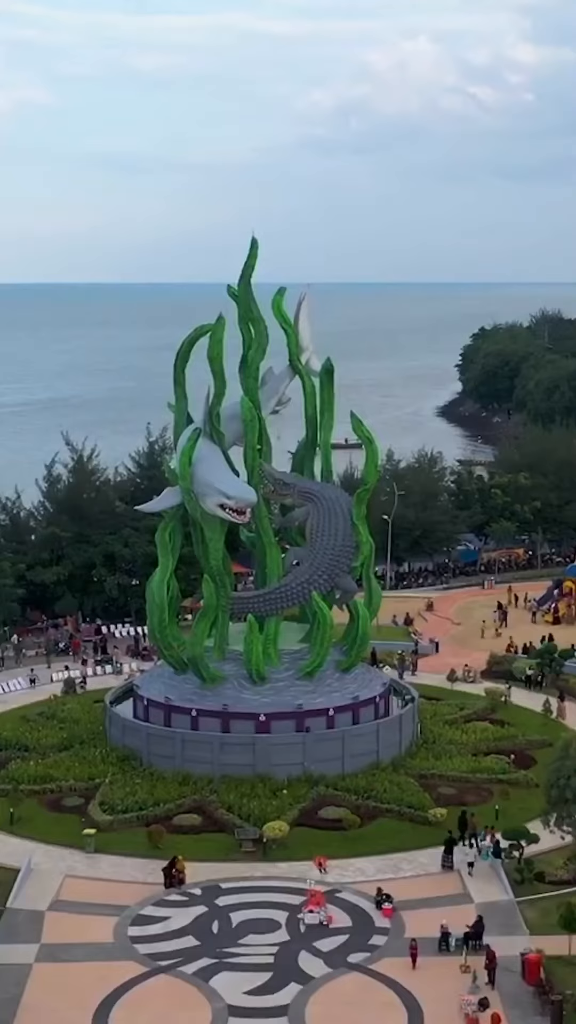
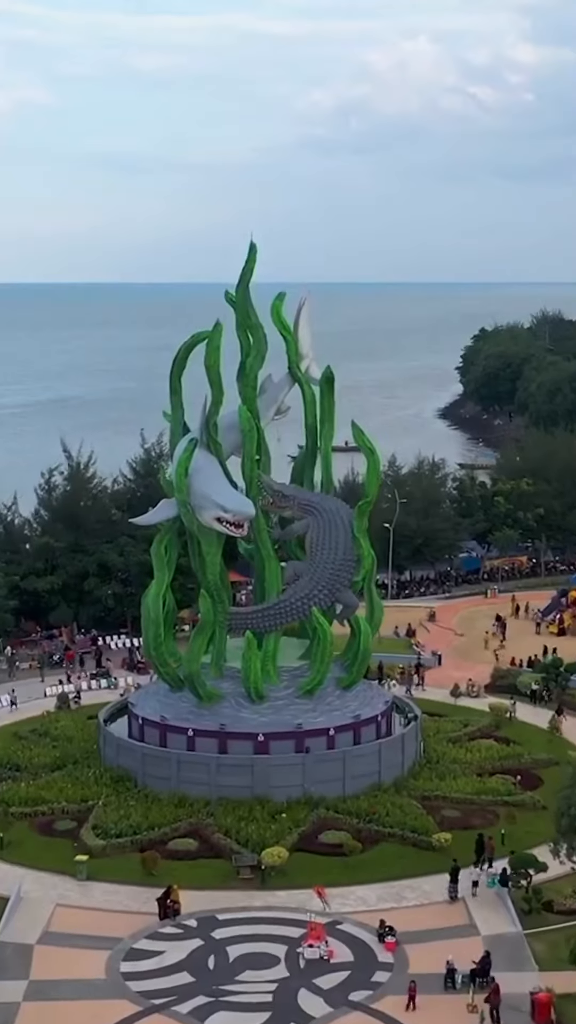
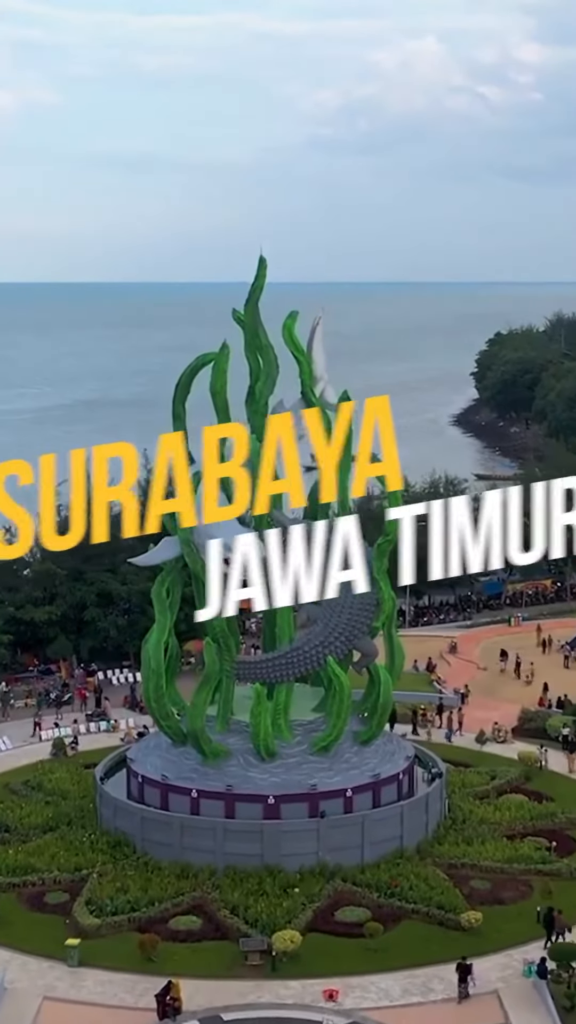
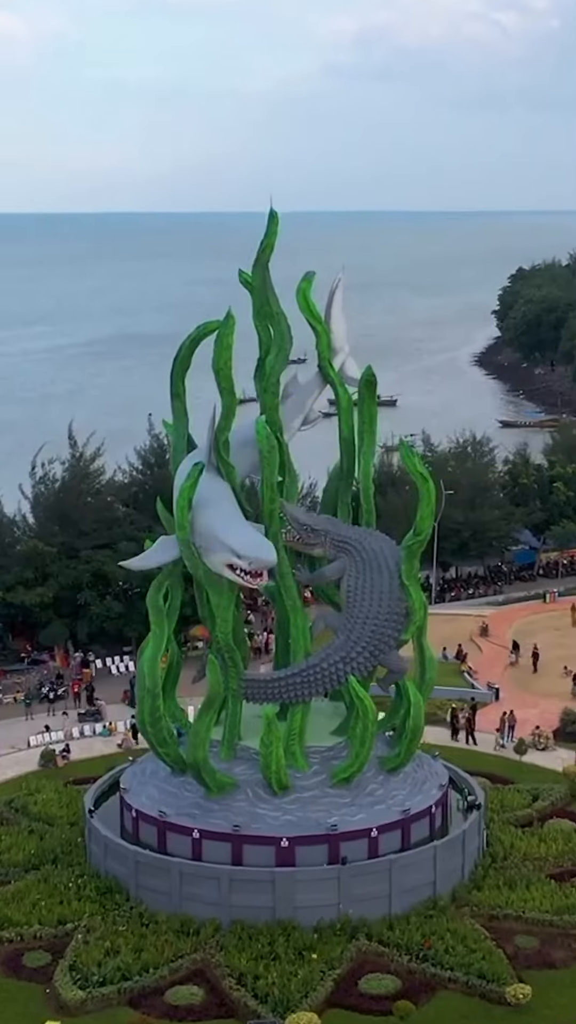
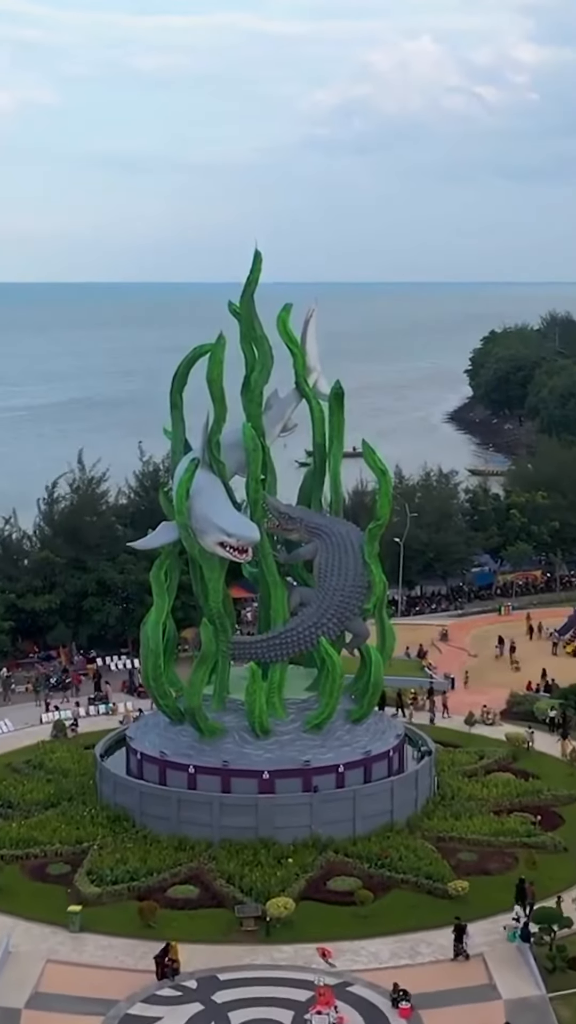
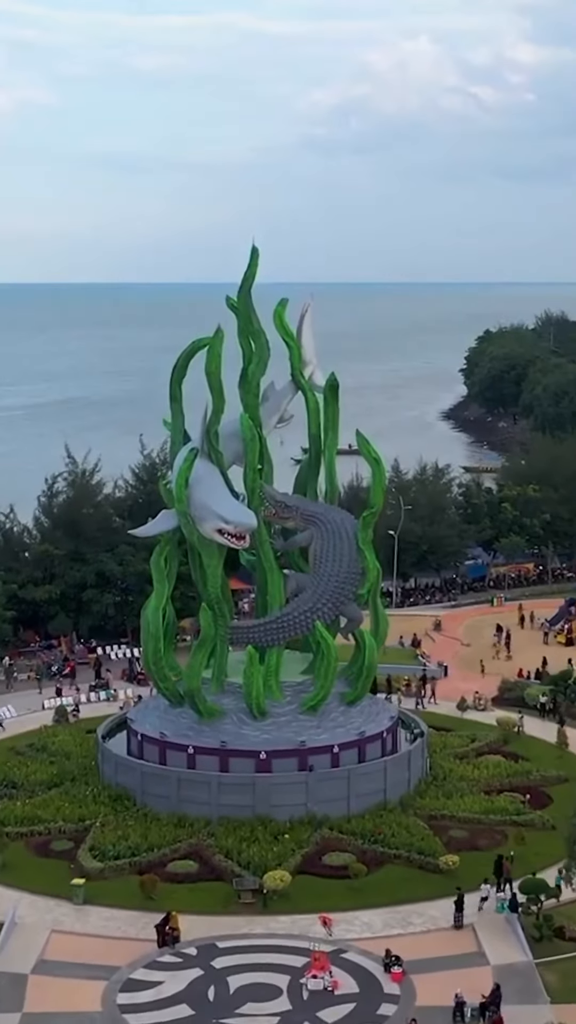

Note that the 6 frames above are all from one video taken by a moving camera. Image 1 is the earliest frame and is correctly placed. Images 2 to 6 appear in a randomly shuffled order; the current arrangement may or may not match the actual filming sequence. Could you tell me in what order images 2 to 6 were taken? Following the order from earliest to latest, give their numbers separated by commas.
2, 6, 5, 3, 4
